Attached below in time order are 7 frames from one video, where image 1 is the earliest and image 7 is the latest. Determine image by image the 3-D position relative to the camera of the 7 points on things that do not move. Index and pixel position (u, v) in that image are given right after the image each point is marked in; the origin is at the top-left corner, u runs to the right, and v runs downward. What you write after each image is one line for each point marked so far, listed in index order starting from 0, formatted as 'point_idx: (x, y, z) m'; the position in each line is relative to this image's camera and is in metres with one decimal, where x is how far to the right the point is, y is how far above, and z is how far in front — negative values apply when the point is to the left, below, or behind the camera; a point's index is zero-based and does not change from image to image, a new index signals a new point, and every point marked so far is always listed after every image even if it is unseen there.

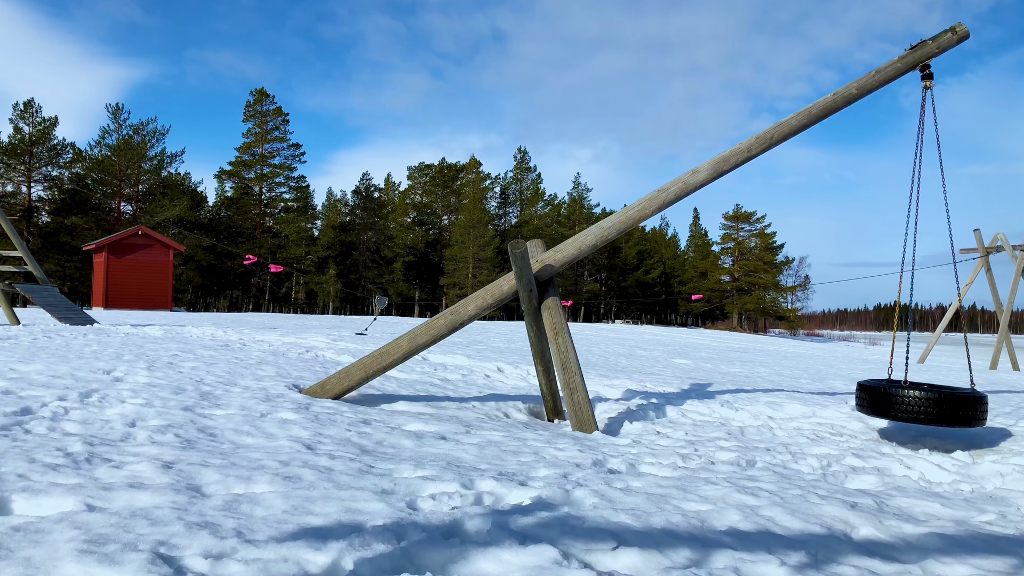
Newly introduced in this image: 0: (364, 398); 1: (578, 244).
0: (-1.4, -1.0, +5.3) m
1: (+0.6, +0.4, +5.3) m
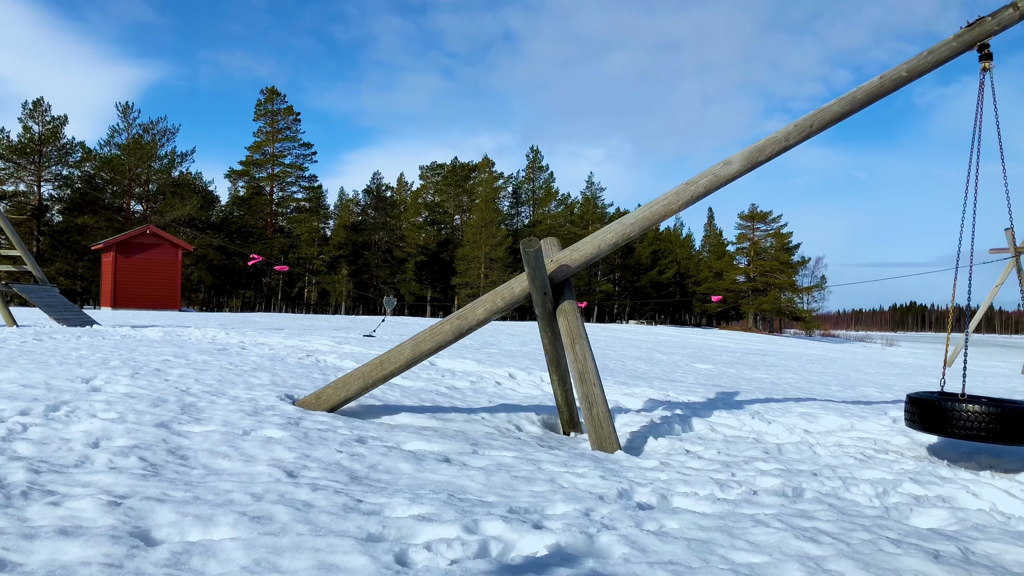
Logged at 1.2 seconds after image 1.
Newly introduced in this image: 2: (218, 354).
0: (-1.3, -1.1, +4.9) m
1: (+0.7, +0.4, +4.8) m
2: (-3.5, -0.8, +6.8) m
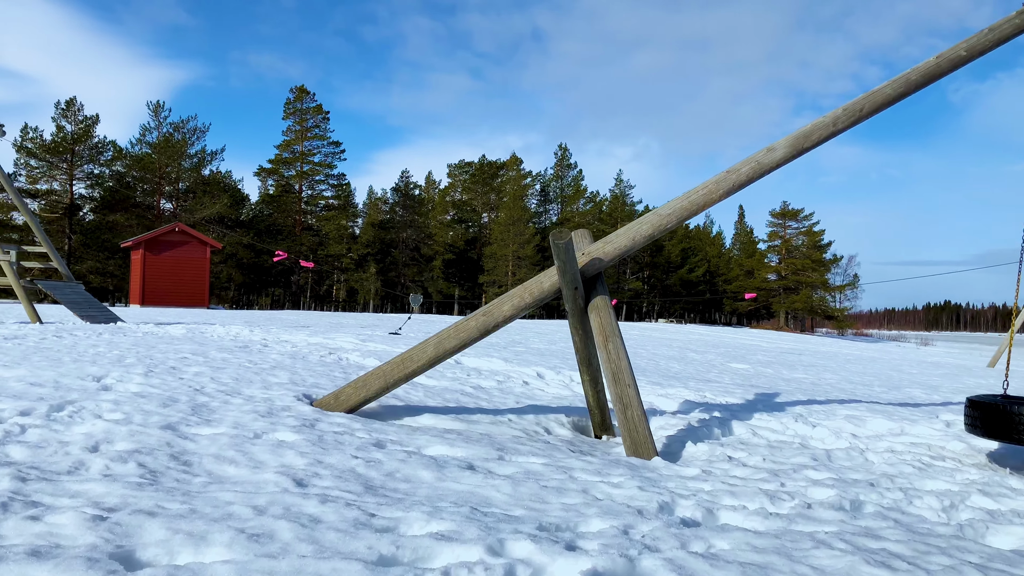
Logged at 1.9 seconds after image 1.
0: (-1.1, -1.0, +4.6) m
1: (+0.9, +0.4, +4.5) m
2: (-3.2, -0.7, +6.6) m
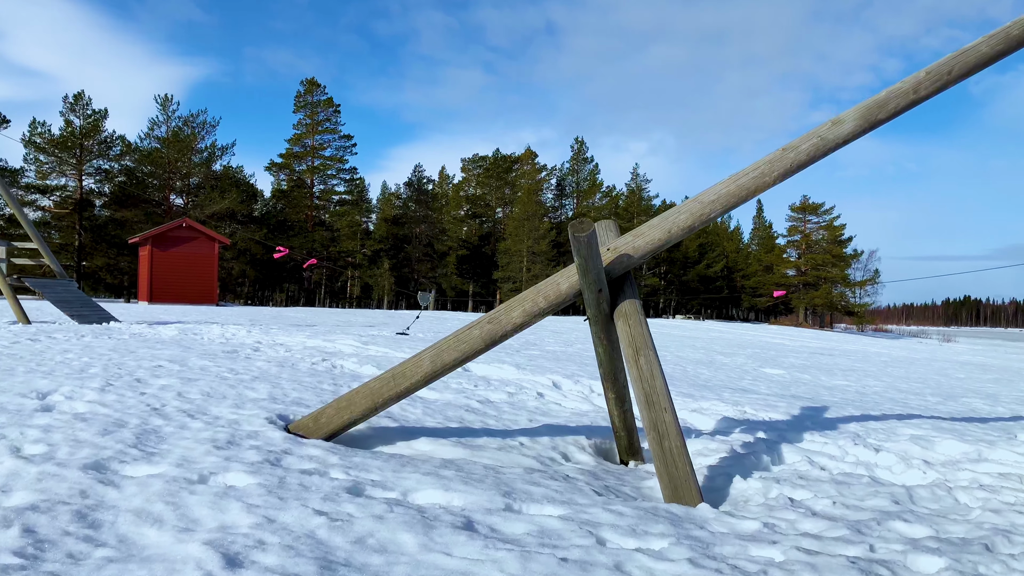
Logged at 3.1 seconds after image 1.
0: (-1.0, -1.0, +3.9) m
1: (+1.0, +0.4, +3.7) m
2: (-3.0, -0.7, +6.0) m
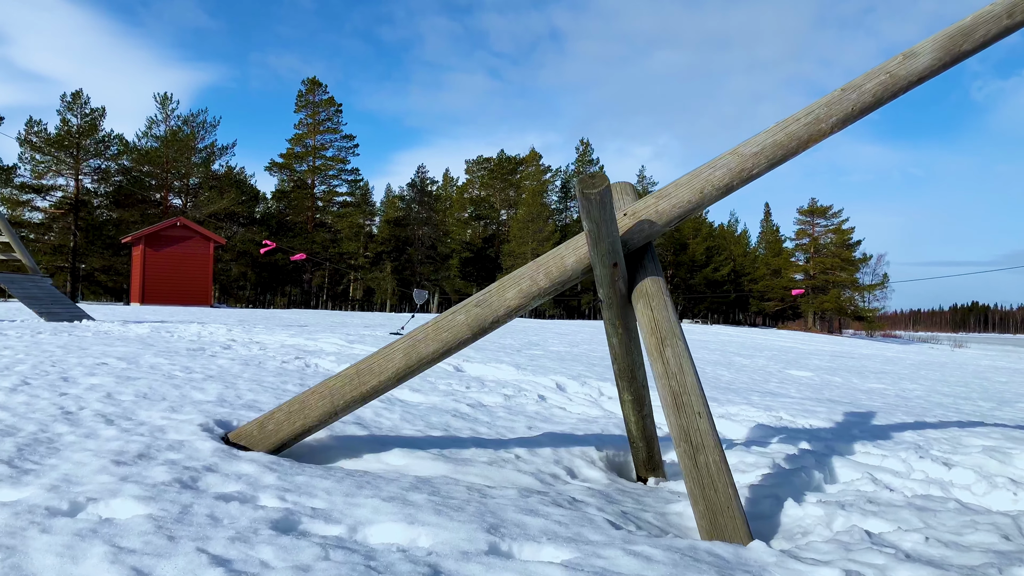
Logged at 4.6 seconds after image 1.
0: (-1.0, -0.9, +3.2) m
1: (+1.0, +0.5, +3.0) m
2: (-3.0, -0.6, +5.3) m
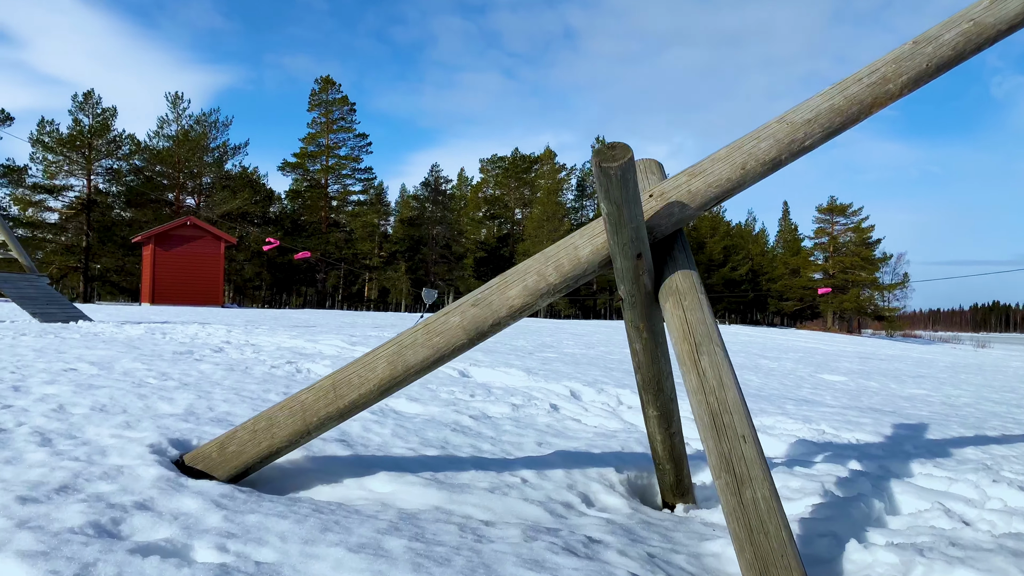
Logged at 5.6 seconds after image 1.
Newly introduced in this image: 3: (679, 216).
0: (-1.0, -0.9, +2.7) m
1: (+1.0, +0.5, +2.5) m
2: (-3.0, -0.6, +4.9) m
3: (+0.7, +0.3, +2.4) m
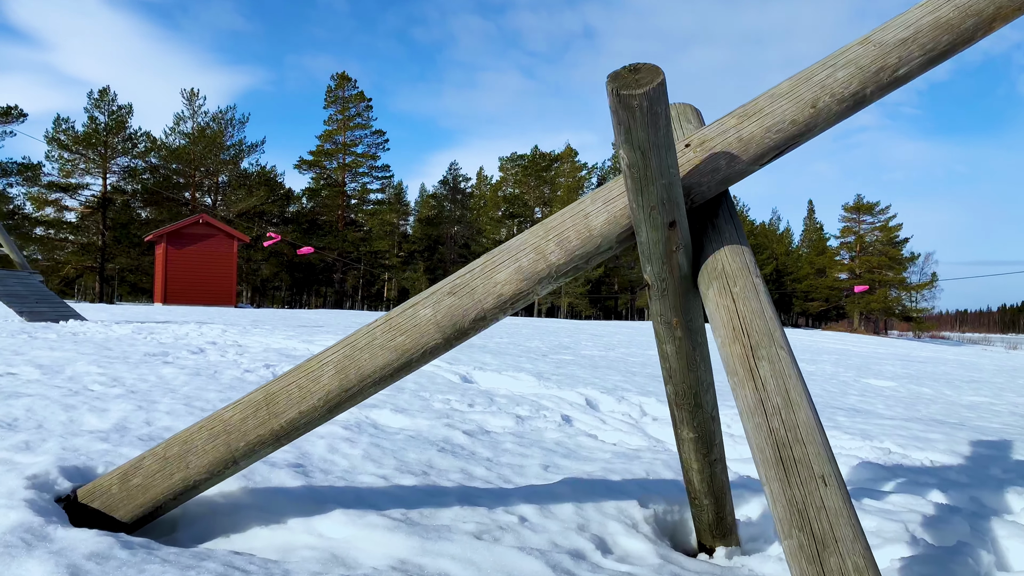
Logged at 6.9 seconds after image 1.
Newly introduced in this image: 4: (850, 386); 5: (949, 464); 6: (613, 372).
0: (-1.0, -0.8, +2.1) m
1: (+0.9, +0.6, +1.8) m
2: (-2.9, -0.6, +4.3) m
3: (+0.7, +0.4, +1.8) m
4: (+4.0, -1.1, +6.7) m
5: (+2.7, -1.1, +3.5) m
6: (+1.1, -0.9, +6.3) m
